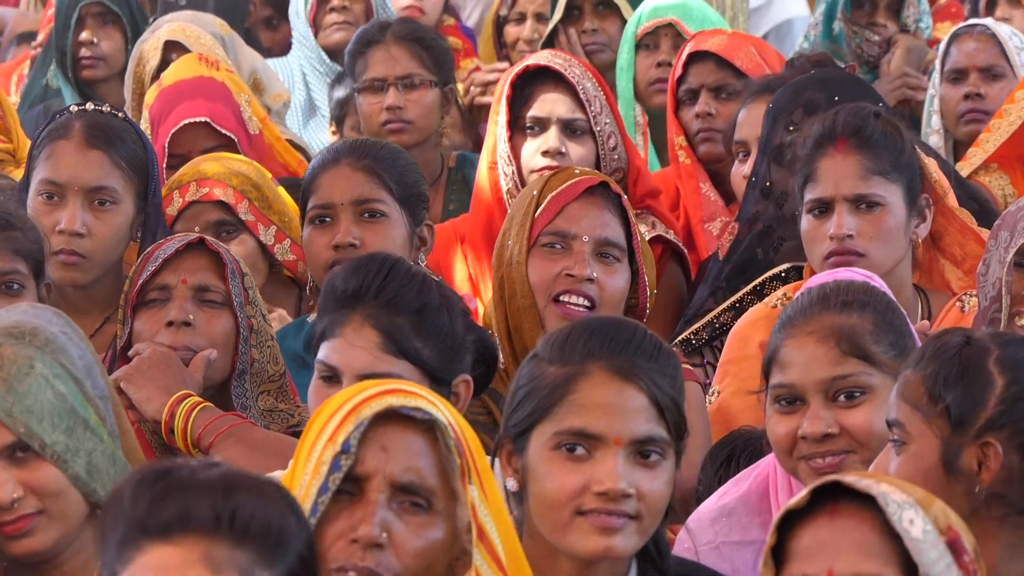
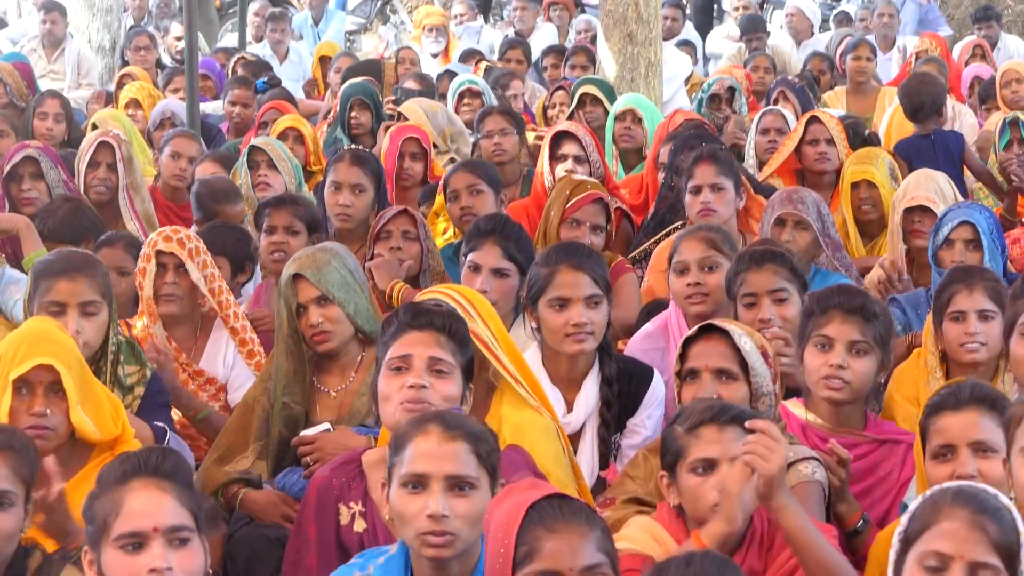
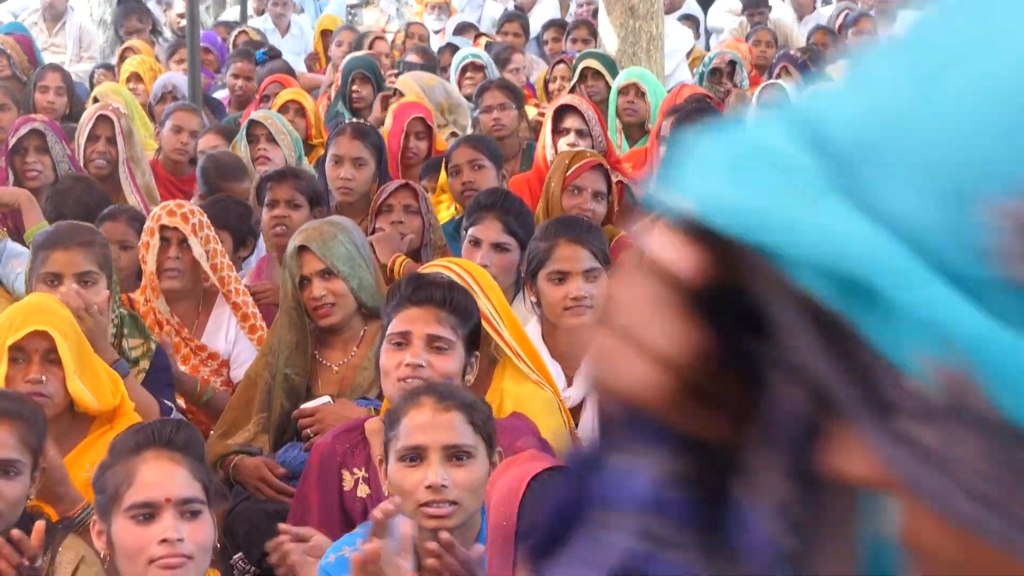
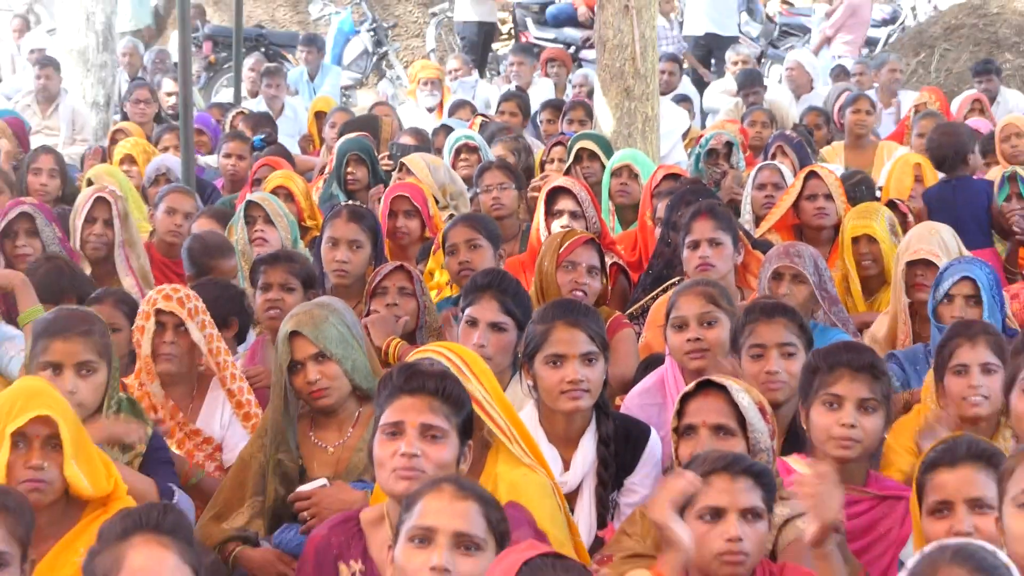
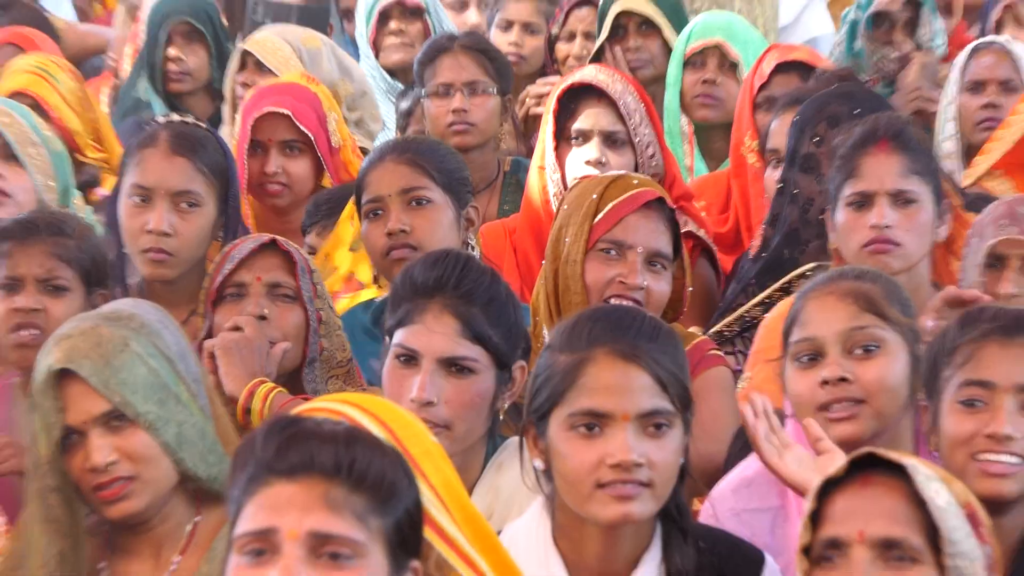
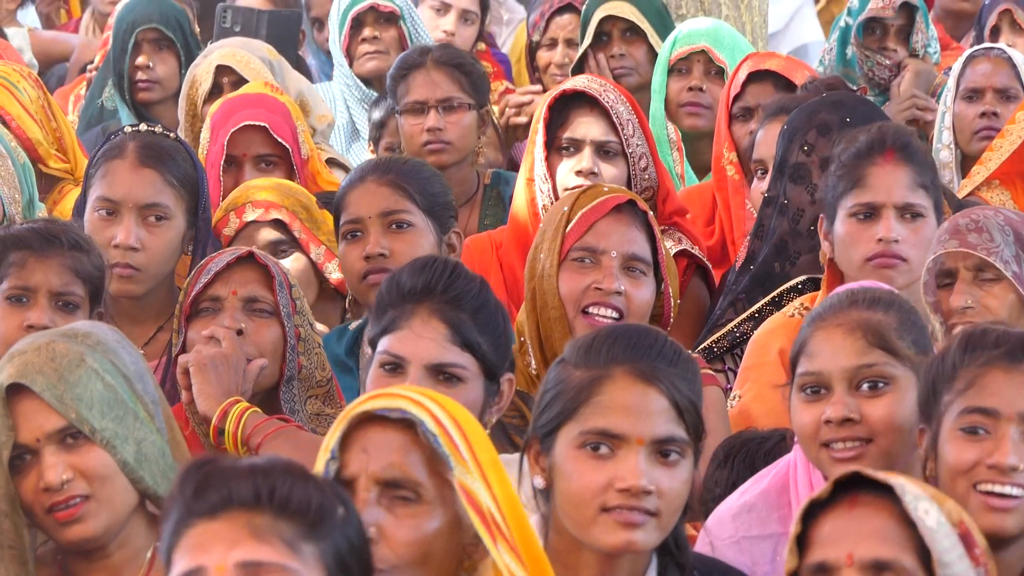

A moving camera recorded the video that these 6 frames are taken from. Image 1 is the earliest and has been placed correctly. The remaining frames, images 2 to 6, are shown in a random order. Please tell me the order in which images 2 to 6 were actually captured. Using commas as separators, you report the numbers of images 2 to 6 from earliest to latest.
6, 5, 4, 2, 3
